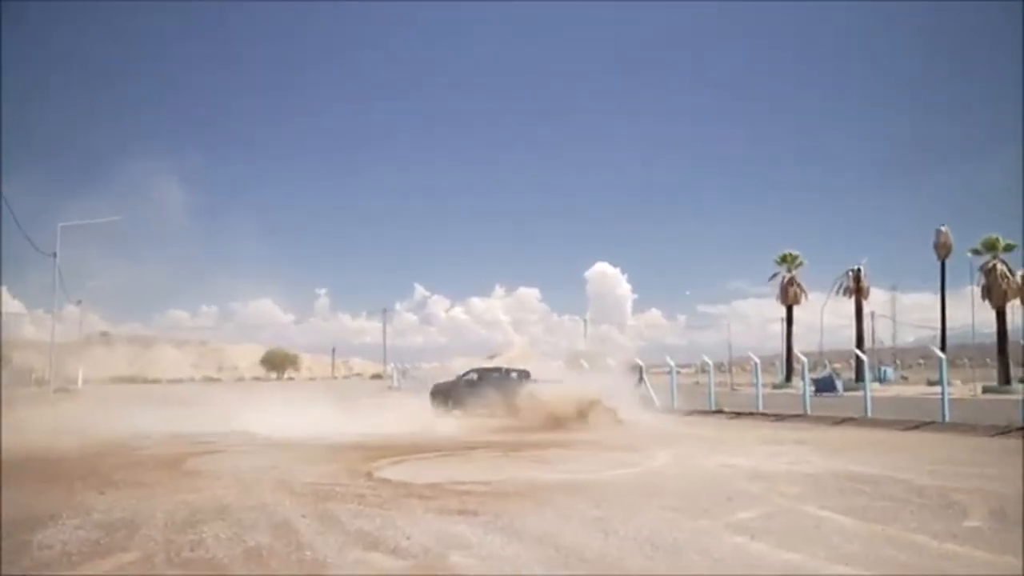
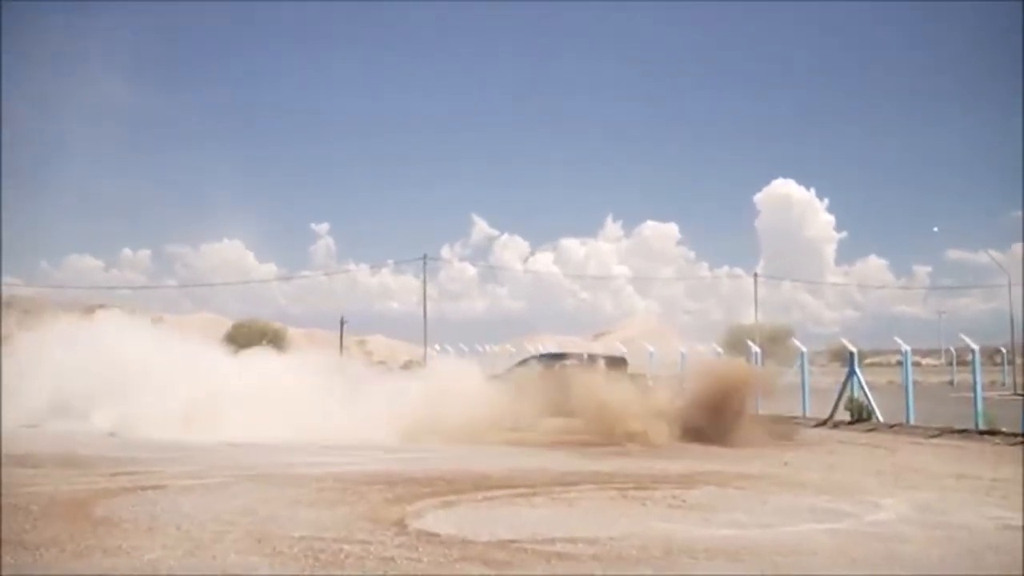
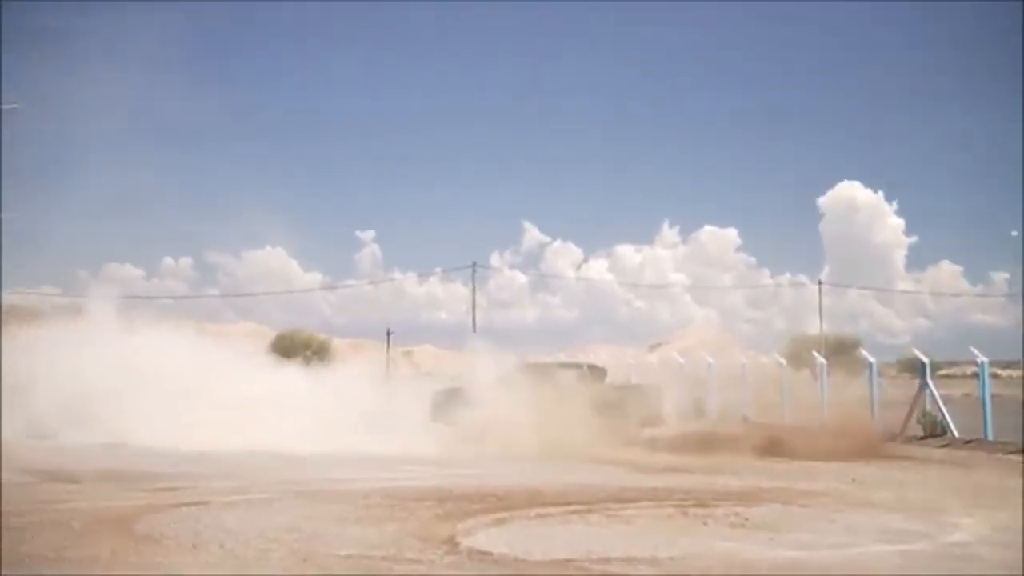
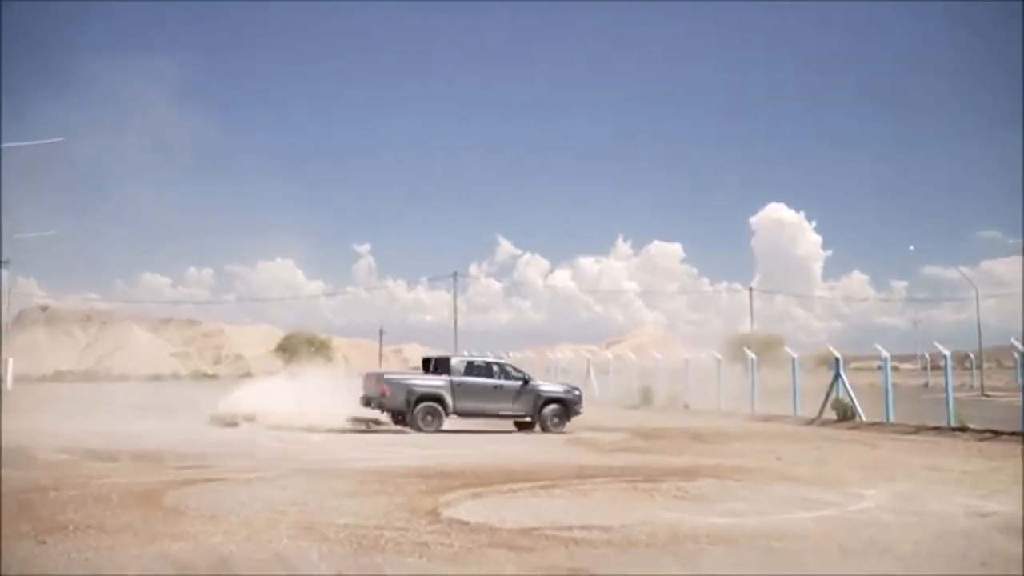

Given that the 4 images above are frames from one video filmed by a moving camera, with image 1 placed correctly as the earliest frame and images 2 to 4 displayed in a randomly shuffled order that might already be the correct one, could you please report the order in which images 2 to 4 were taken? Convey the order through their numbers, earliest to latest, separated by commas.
4, 2, 3
